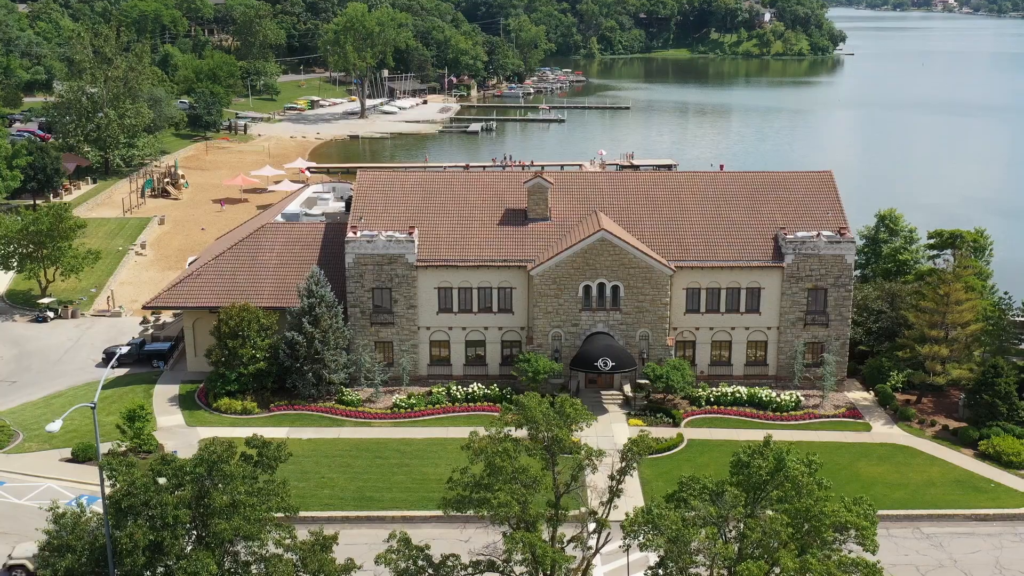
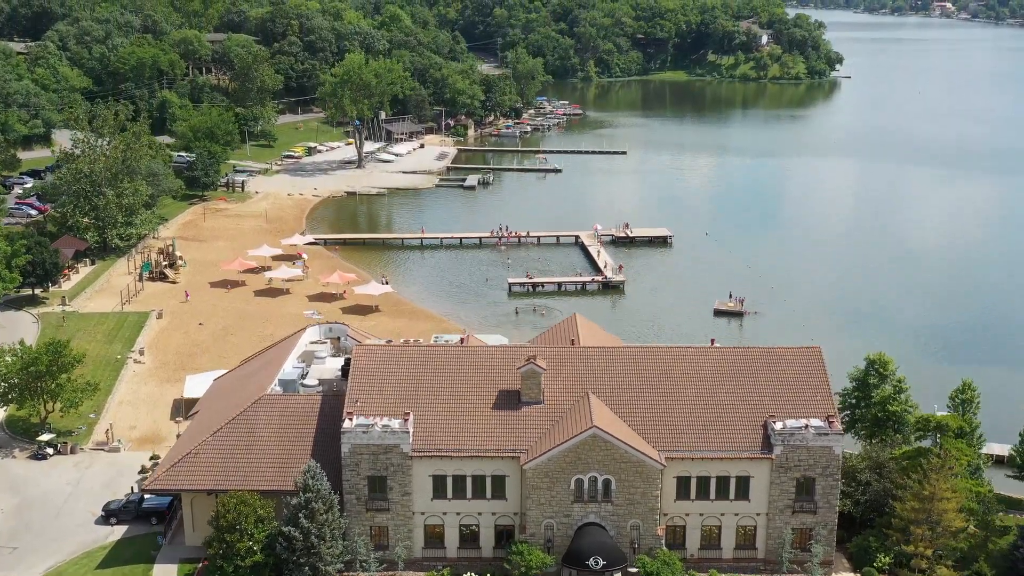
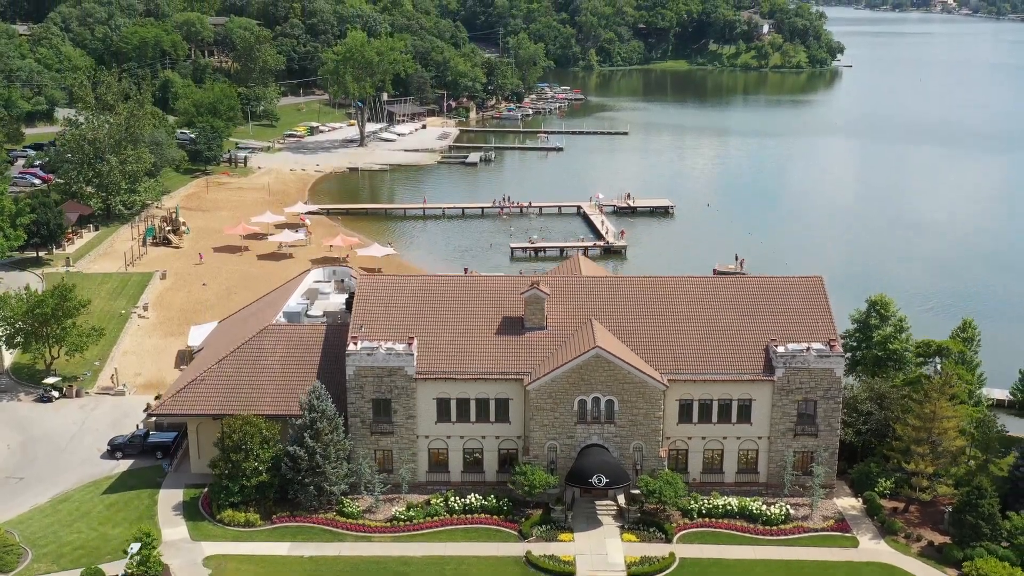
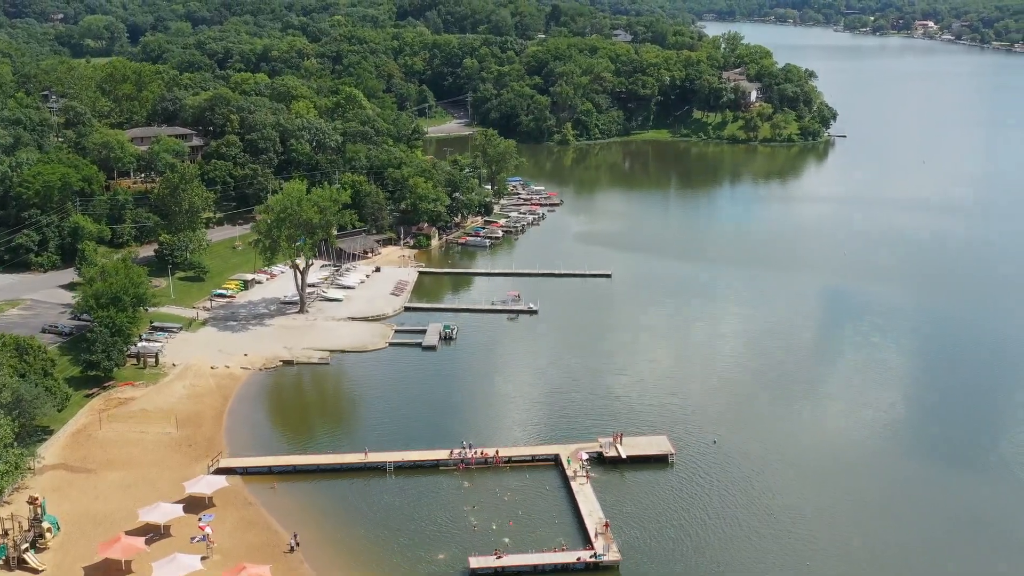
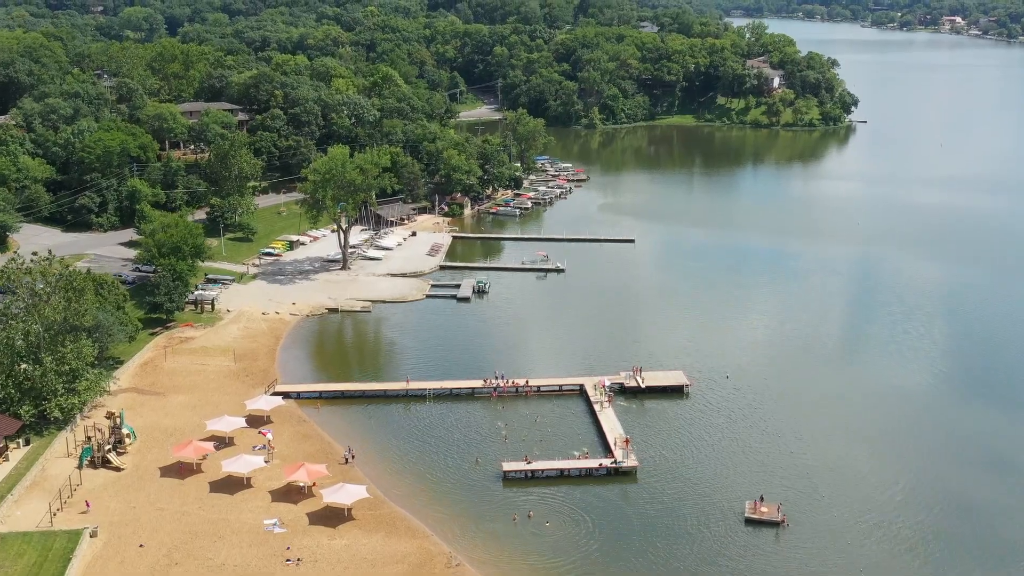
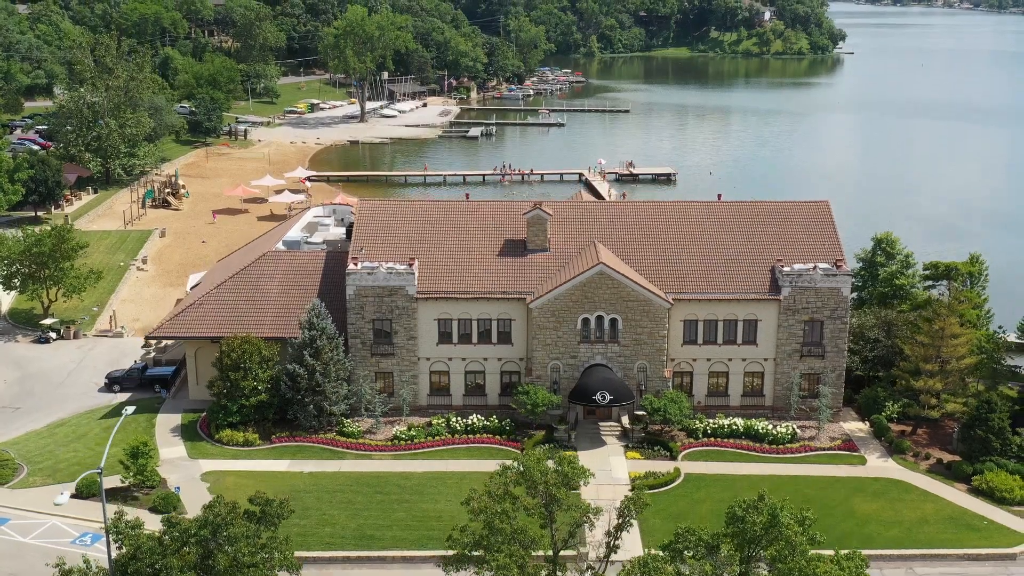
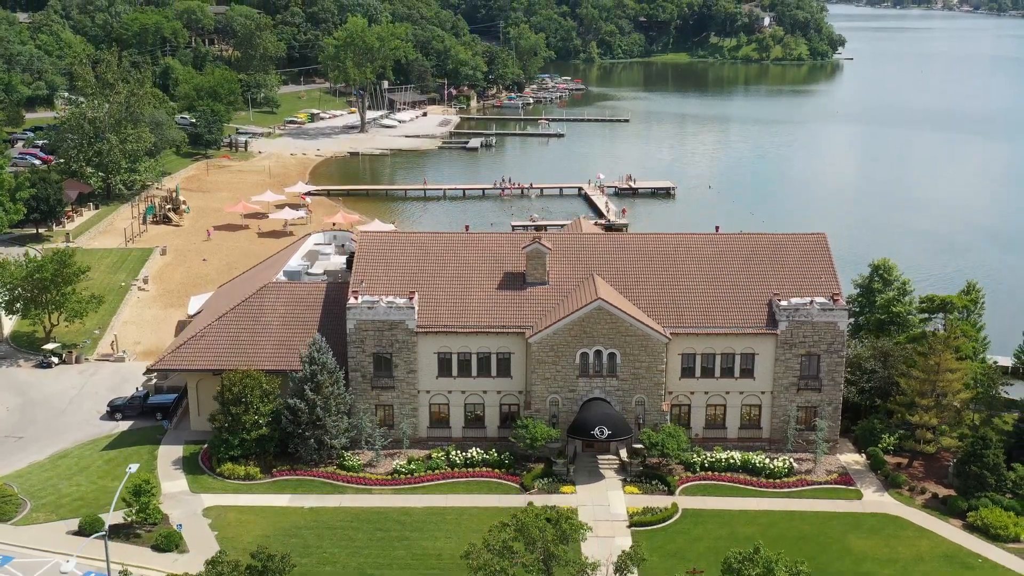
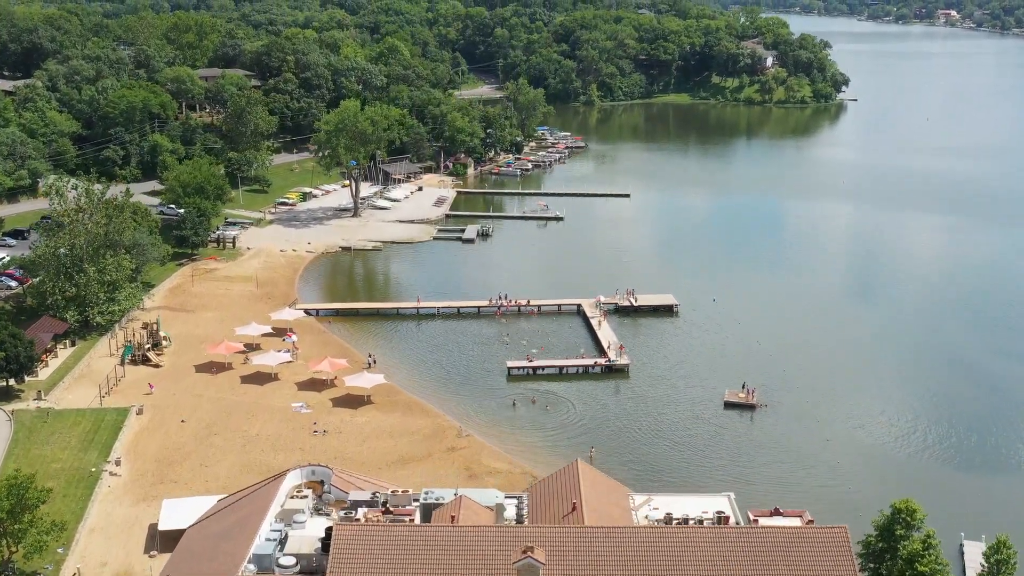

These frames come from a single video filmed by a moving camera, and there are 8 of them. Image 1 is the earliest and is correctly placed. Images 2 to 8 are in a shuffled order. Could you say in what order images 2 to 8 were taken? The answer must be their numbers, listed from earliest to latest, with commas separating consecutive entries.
6, 7, 3, 2, 8, 5, 4
